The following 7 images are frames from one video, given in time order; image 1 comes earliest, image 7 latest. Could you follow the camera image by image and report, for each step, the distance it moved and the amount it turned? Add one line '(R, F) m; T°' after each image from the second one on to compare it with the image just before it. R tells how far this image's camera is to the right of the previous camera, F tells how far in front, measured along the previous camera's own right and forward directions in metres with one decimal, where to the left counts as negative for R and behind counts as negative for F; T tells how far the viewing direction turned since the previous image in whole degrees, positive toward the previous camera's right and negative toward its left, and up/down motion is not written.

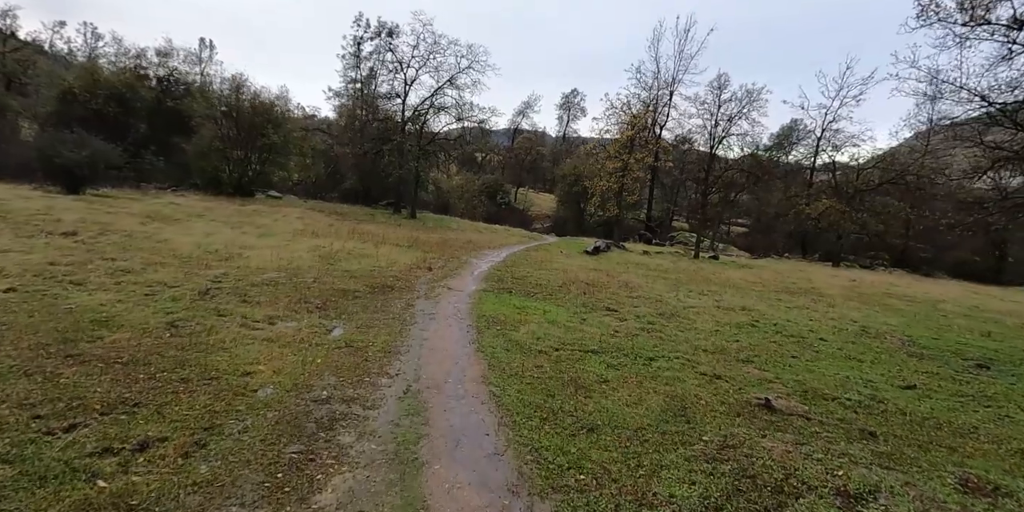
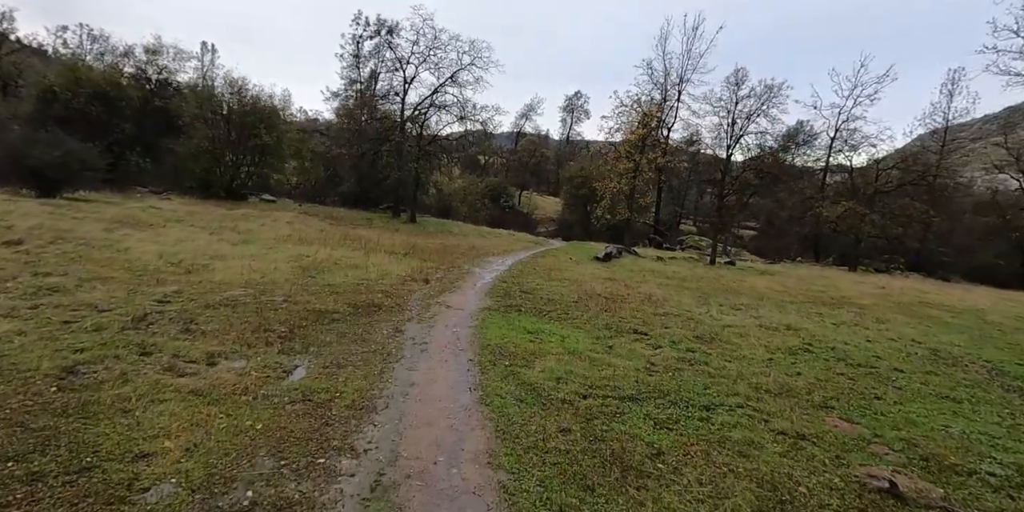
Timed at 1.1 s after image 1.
(-0.1, +2.1) m; 0°
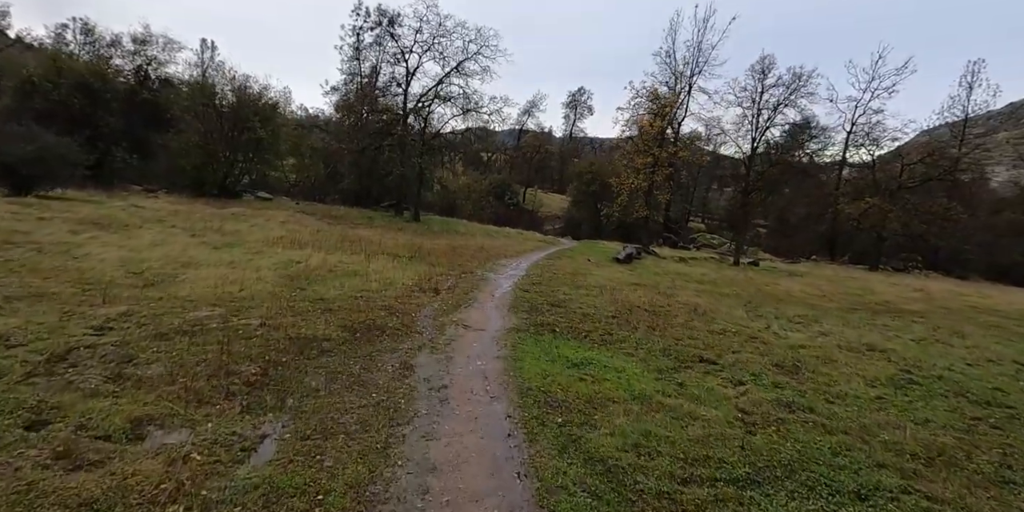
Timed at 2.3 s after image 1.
(-0.6, +2.2) m; 0°
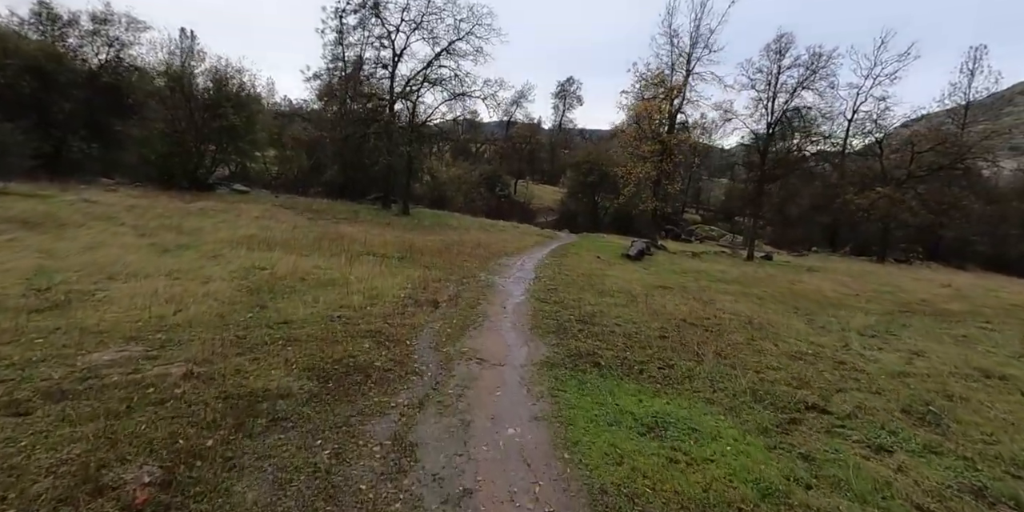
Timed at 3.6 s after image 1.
(-0.6, +2.5) m; +1°
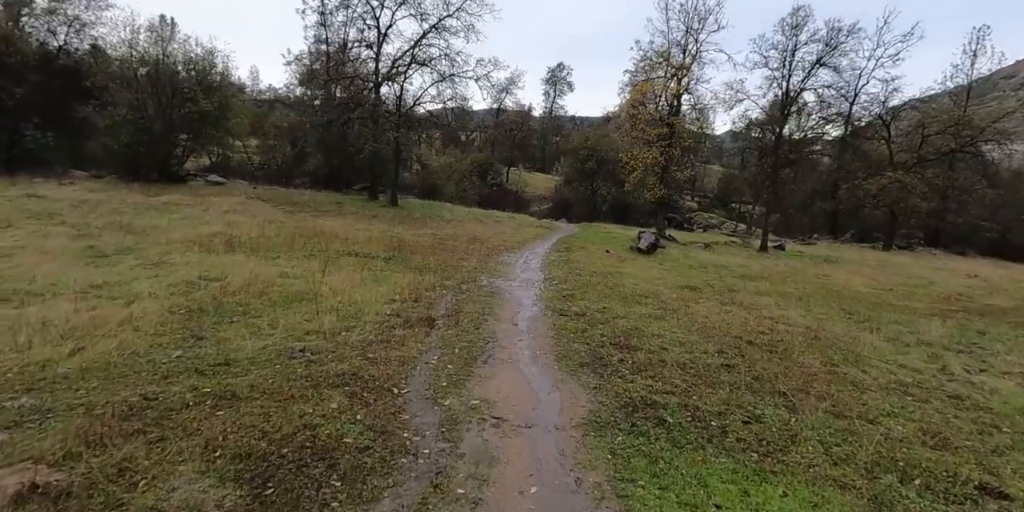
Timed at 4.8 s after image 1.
(-0.4, +2.1) m; +1°
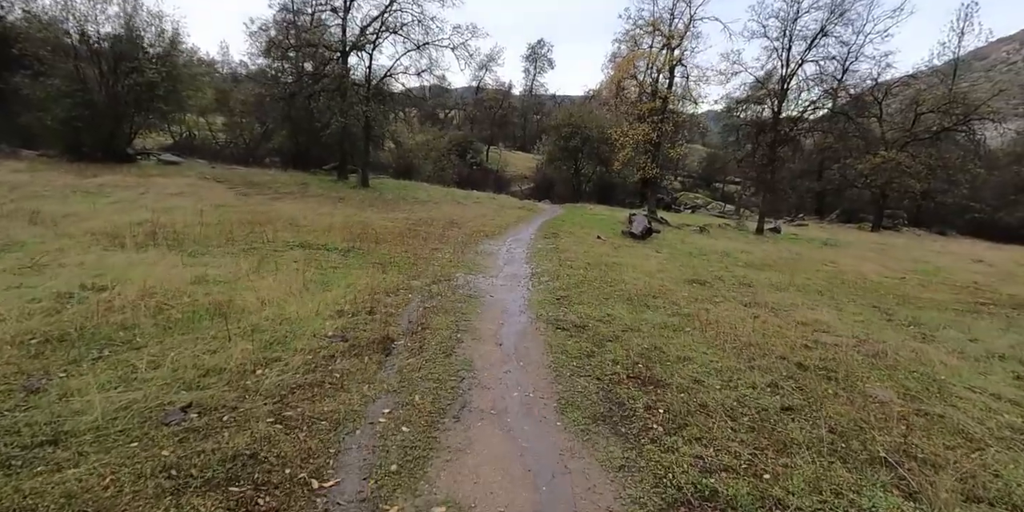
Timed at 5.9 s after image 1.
(0.0, +2.0) m; +2°
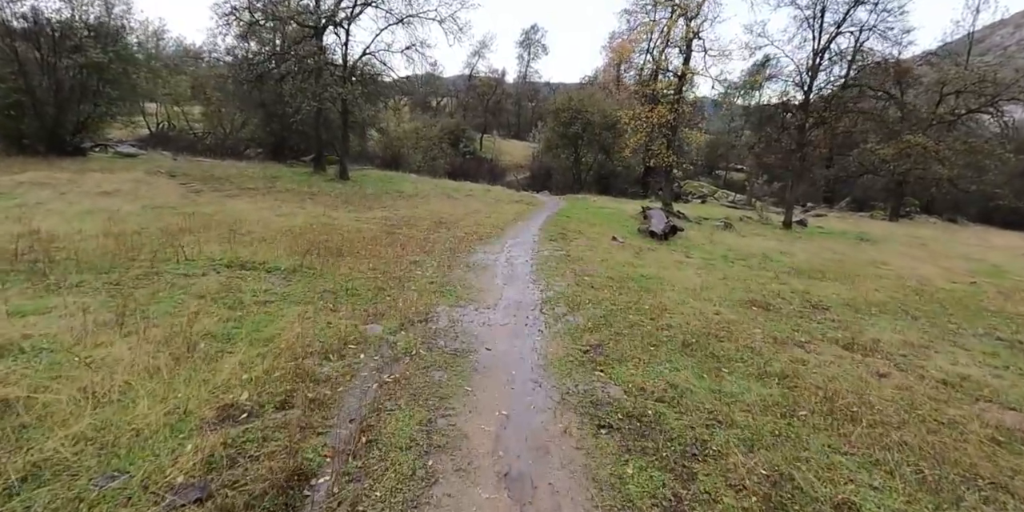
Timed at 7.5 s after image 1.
(-0.1, +3.0) m; +1°
